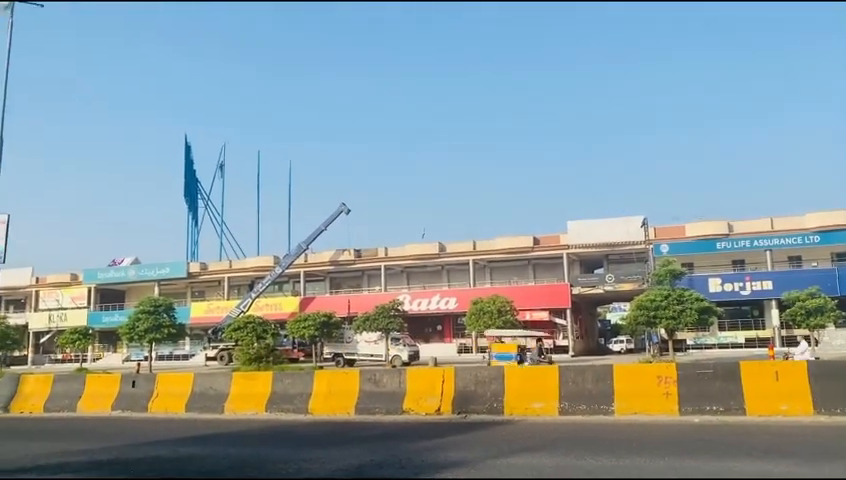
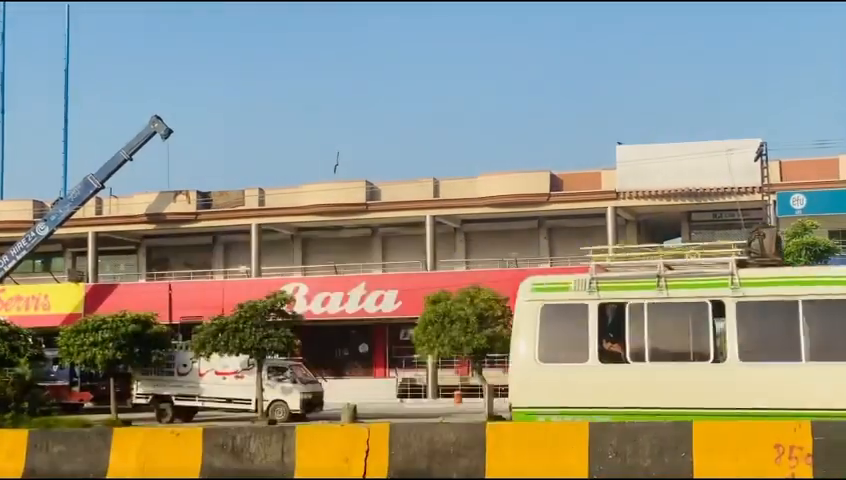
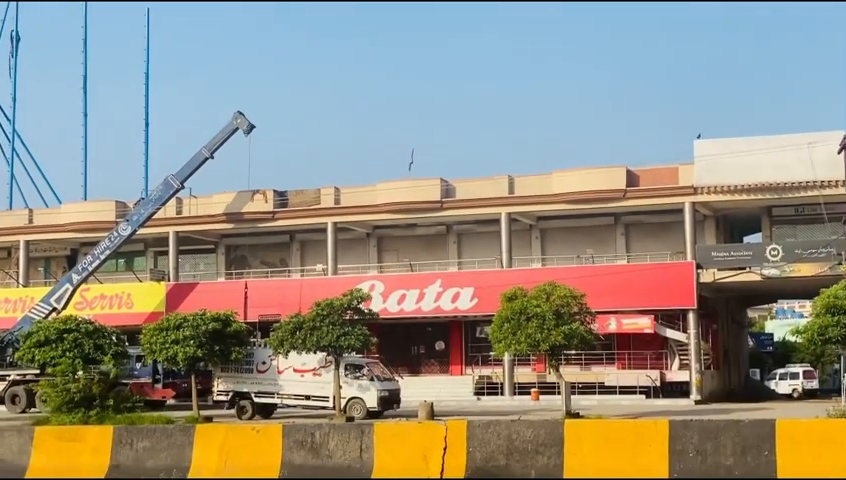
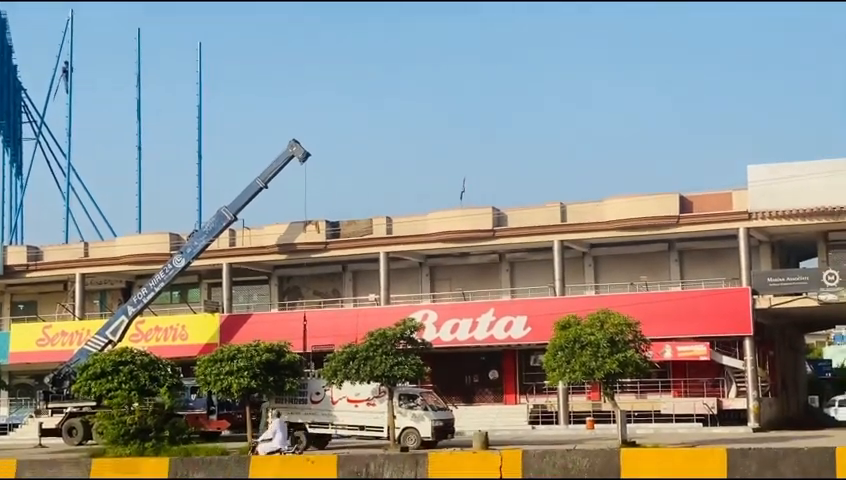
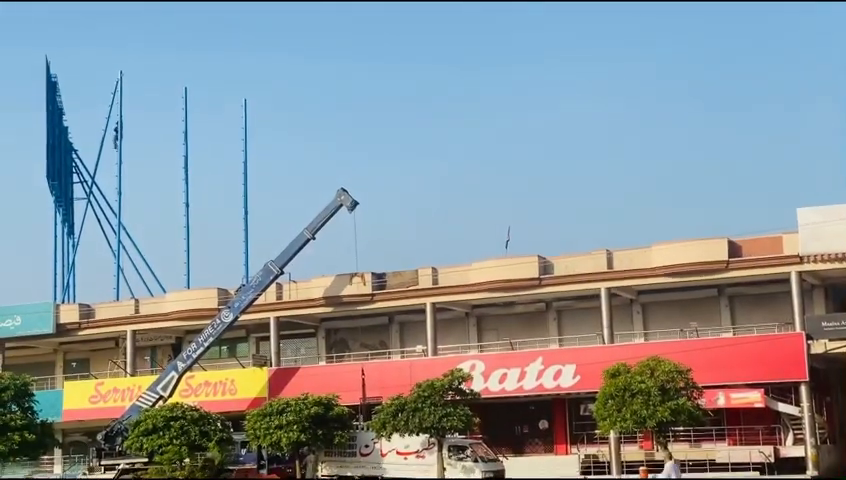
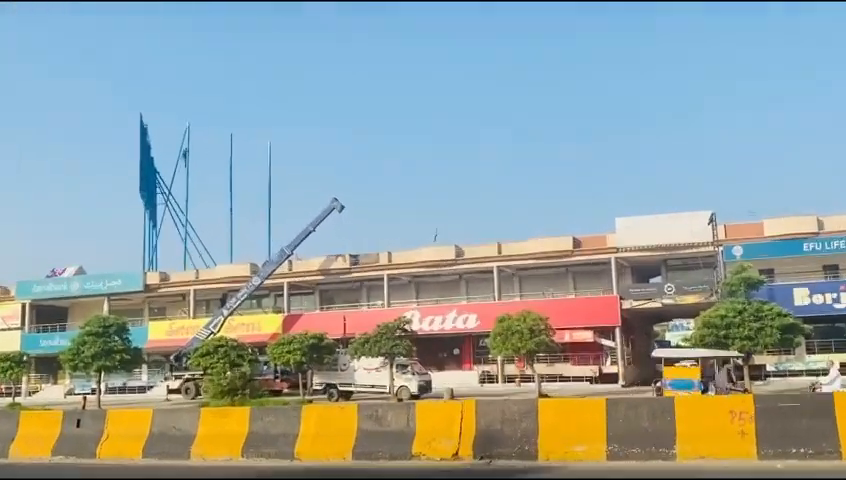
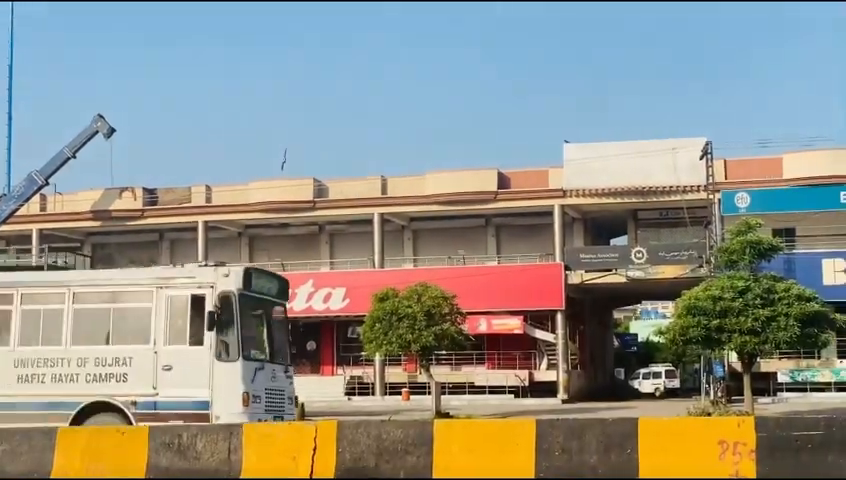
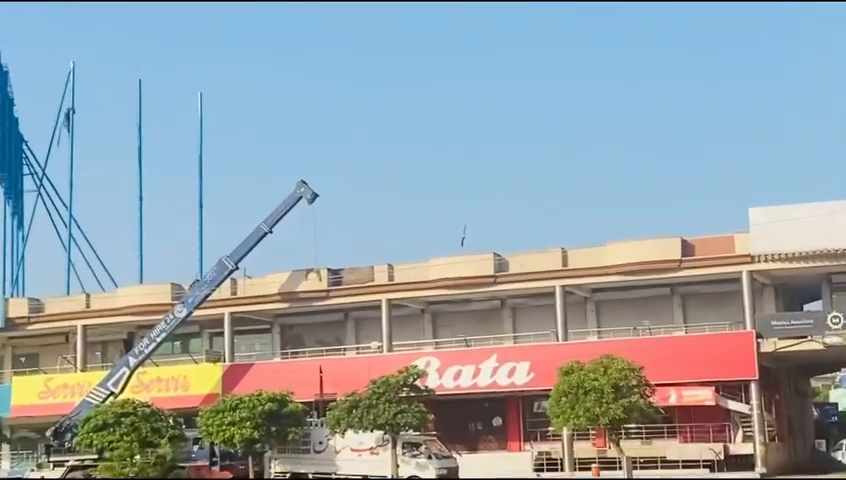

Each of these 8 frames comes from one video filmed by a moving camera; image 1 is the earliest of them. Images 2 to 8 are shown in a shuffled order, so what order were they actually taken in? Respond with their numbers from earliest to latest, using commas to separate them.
6, 8, 5, 4, 3, 2, 7
